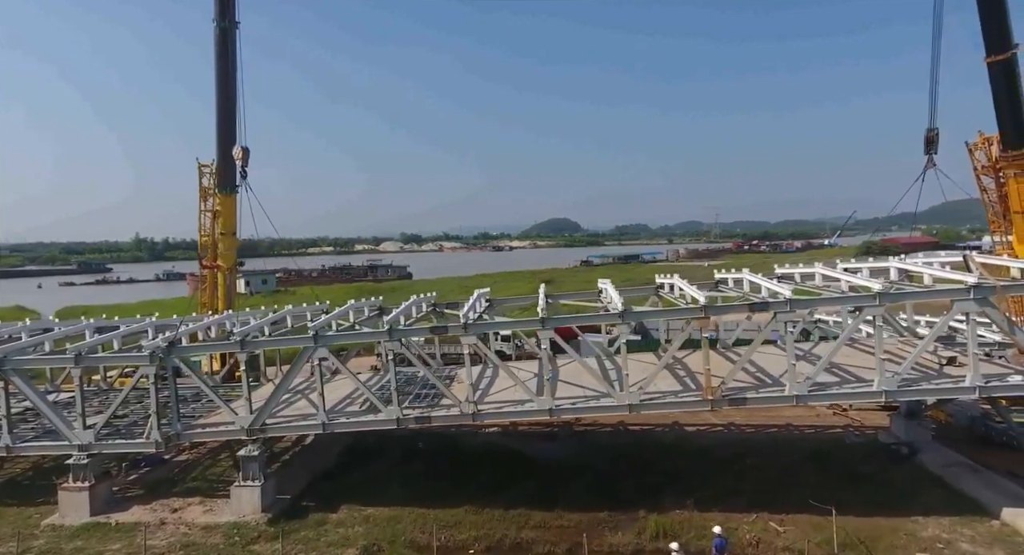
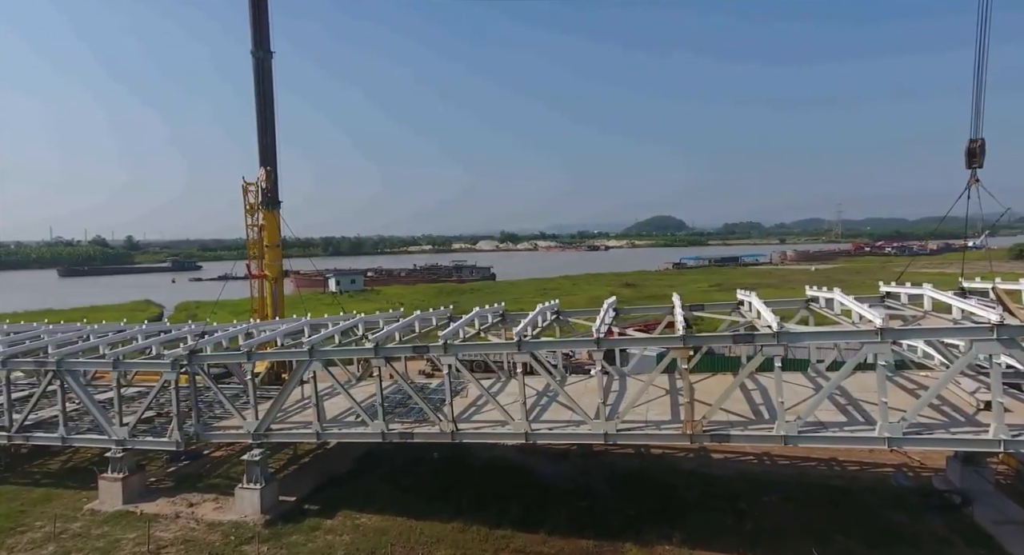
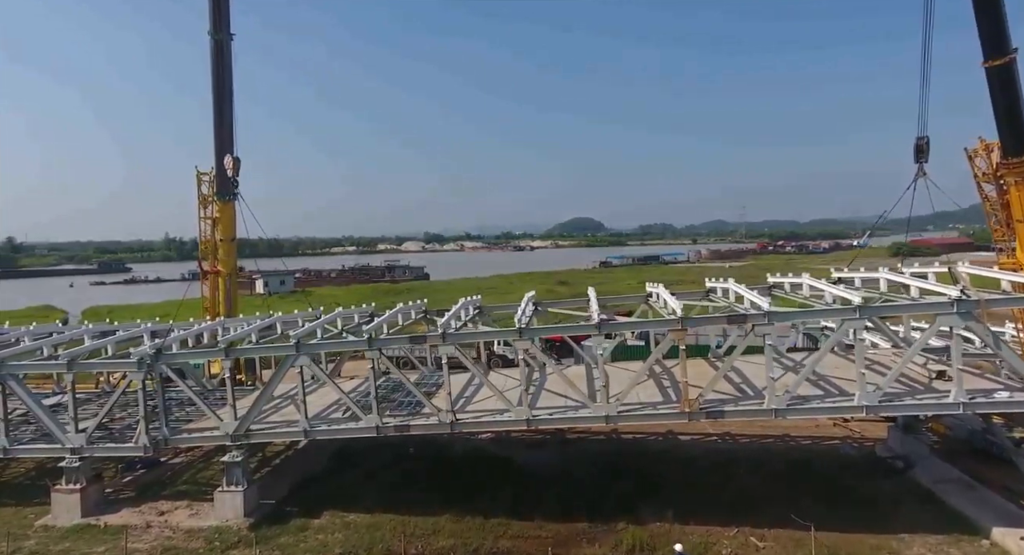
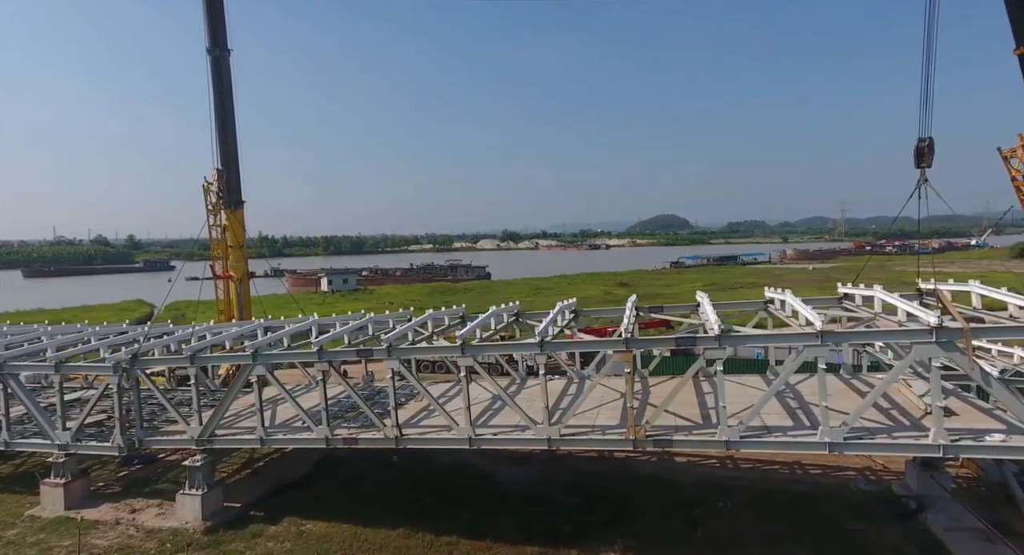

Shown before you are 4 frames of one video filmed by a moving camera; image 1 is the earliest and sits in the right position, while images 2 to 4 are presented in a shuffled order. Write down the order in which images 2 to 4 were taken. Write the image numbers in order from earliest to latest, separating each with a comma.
3, 2, 4
